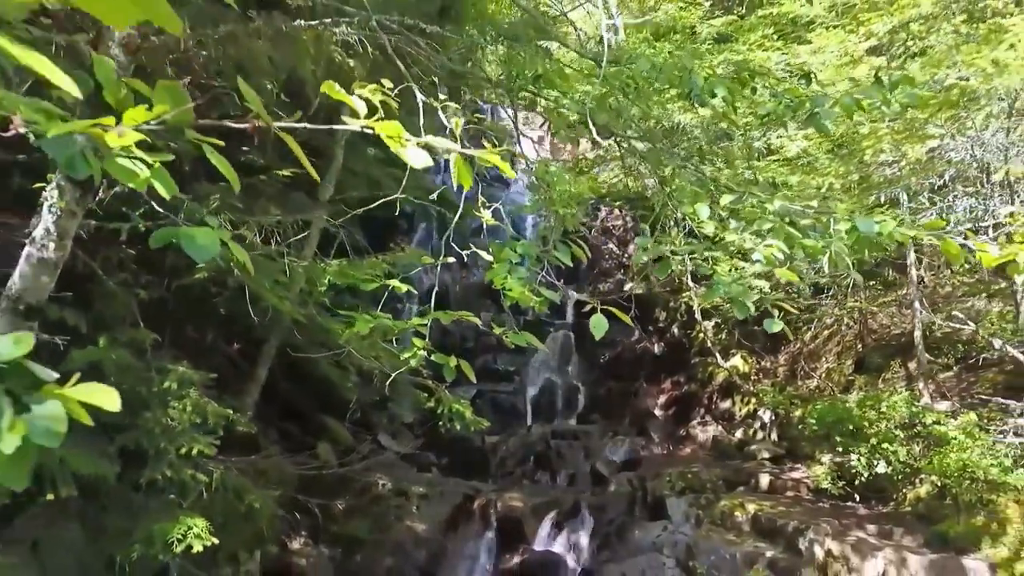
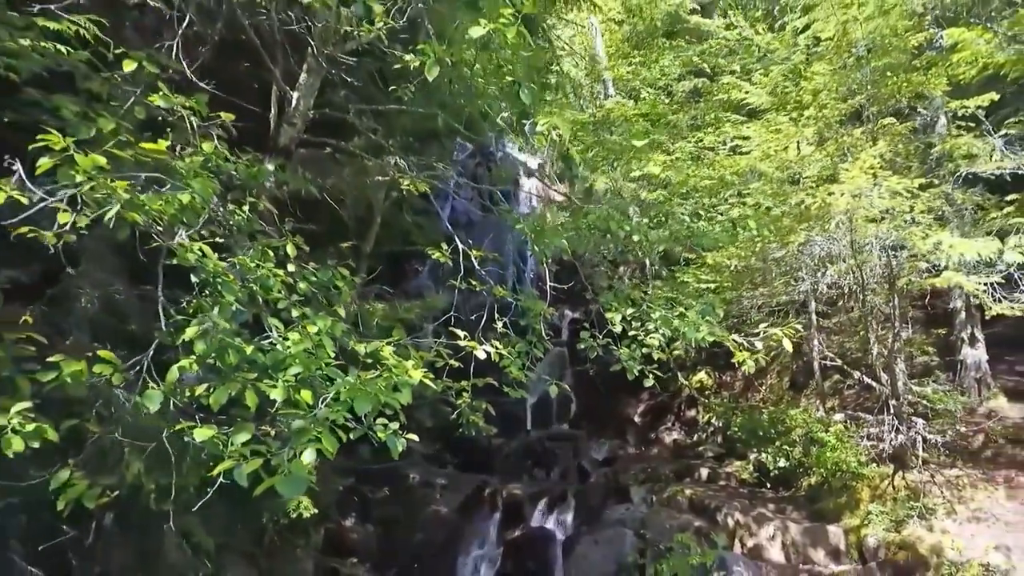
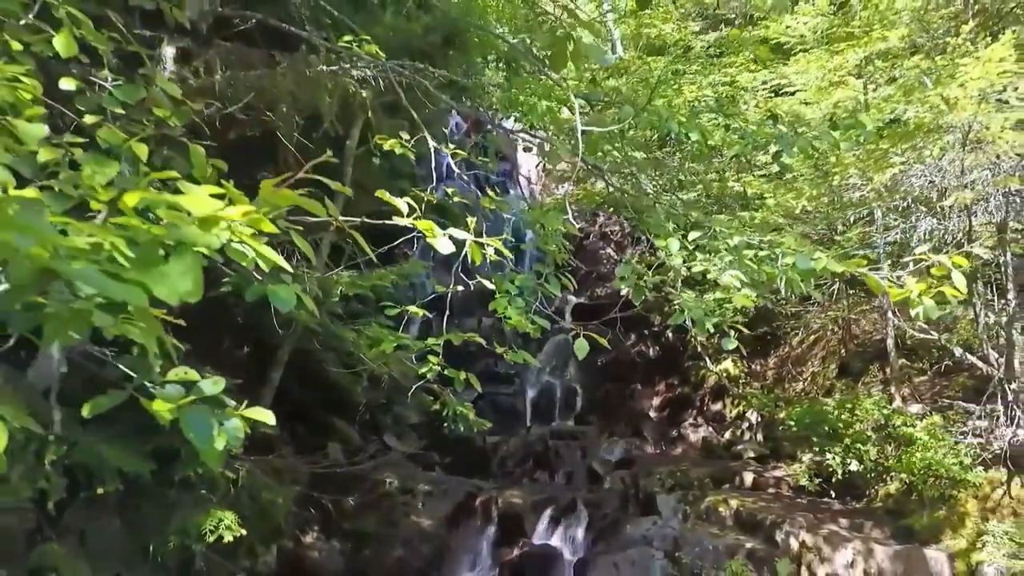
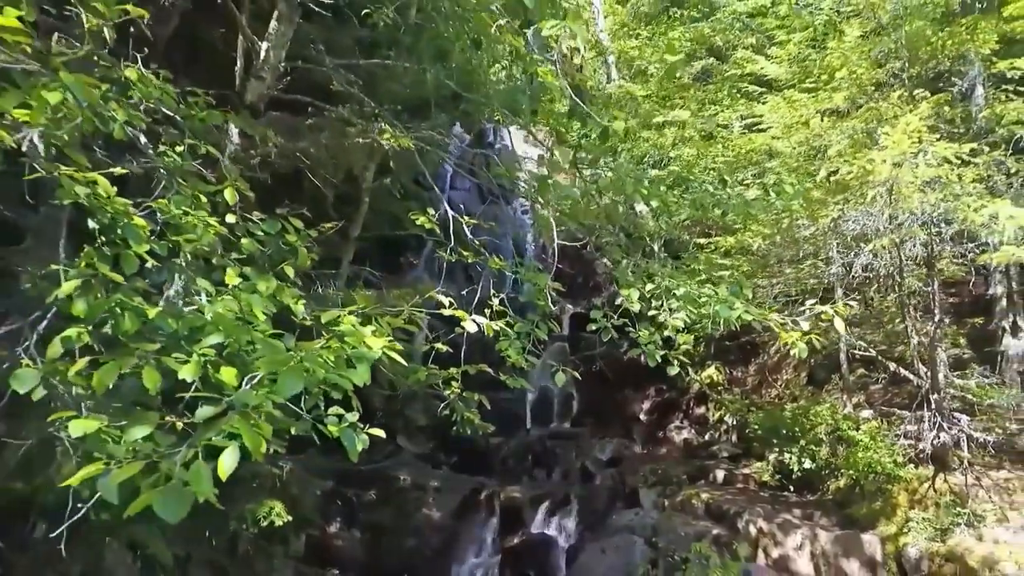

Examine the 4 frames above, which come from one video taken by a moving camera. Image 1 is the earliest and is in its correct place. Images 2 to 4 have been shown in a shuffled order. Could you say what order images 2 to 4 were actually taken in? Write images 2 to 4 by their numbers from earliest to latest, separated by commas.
3, 4, 2
